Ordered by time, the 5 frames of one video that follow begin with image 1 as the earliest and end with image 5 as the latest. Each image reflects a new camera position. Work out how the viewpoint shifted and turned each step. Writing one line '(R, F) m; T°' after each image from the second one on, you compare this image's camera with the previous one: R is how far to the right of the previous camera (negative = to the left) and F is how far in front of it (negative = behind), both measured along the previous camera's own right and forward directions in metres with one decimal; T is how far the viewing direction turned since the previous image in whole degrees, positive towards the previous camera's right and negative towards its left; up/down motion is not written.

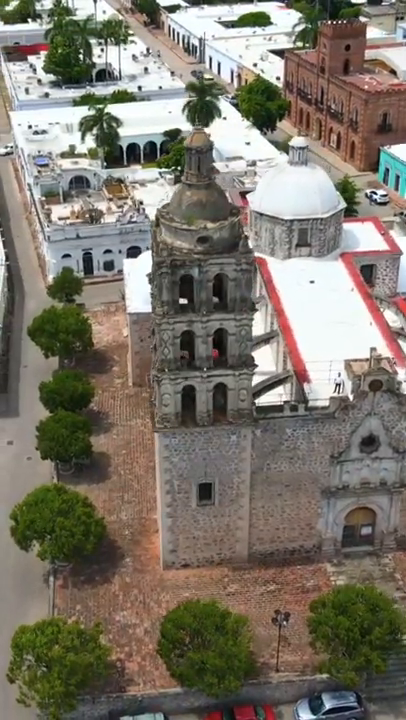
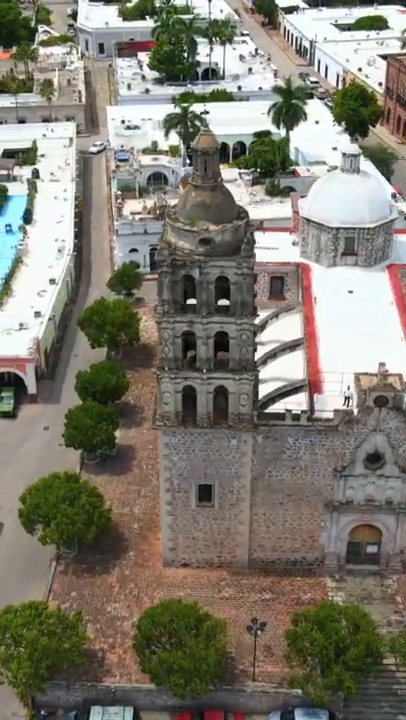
(+4.2, +0.3) m; -8°
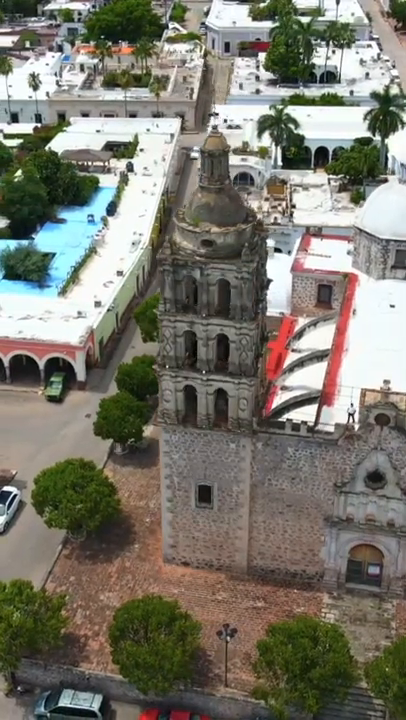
(+4.7, +0.3) m; -8°
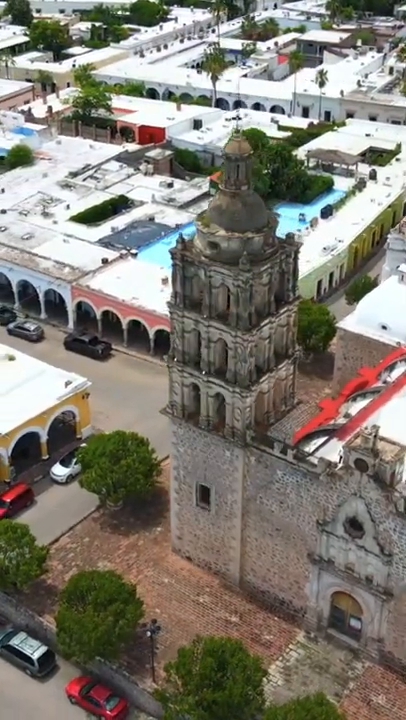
(+11.9, +2.2) m; -22°
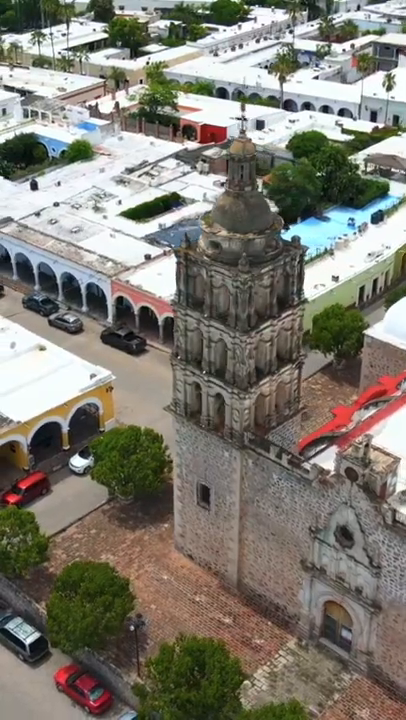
(+2.8, +0.1) m; -5°
